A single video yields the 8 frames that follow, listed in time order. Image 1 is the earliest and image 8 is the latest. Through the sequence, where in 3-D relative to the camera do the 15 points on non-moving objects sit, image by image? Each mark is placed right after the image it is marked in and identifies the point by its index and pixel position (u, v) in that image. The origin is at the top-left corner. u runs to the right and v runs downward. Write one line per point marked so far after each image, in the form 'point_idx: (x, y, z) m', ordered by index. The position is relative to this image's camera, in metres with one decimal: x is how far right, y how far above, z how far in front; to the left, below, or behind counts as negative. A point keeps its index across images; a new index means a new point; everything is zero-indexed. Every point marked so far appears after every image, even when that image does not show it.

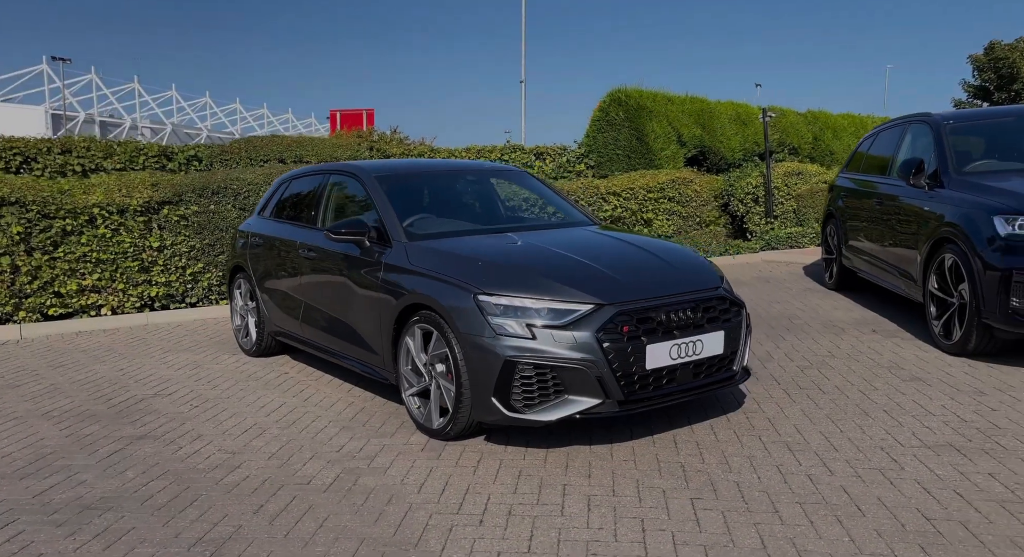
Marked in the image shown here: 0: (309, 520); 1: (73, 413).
0: (-0.8, -1.1, +3.2) m
1: (-2.8, -0.9, +4.9) m
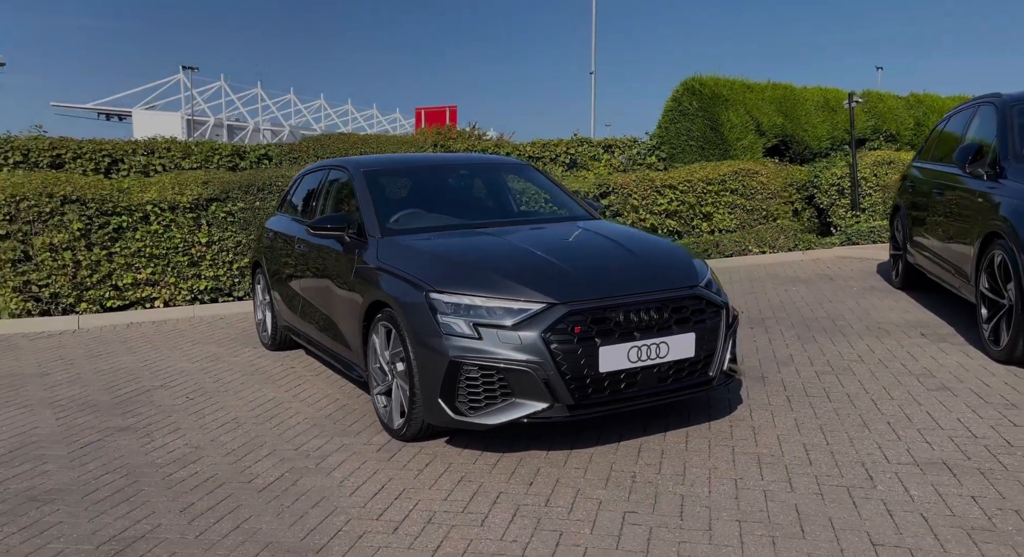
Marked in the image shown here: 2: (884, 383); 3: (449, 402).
0: (-1.2, -1.0, +3.2) m
1: (-2.9, -0.8, +5.1) m
2: (+2.4, -0.7, +4.9) m
3: (-0.3, -0.6, +3.8) m
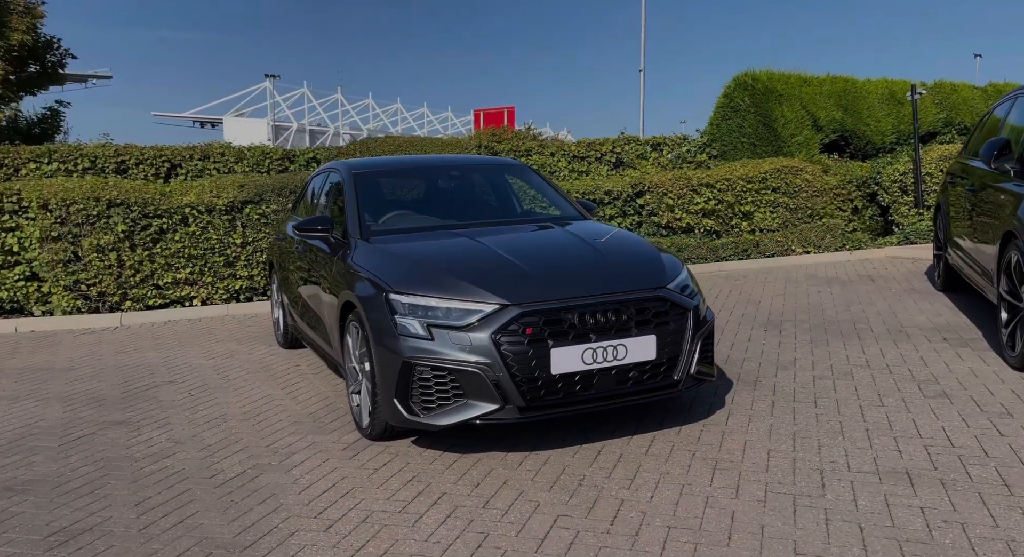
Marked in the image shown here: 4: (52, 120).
0: (-1.5, -1.0, +3.3) m
1: (-3.0, -0.8, +5.4) m
2: (+2.2, -0.7, +4.7) m
3: (-0.5, -0.6, +3.8) m
4: (-9.4, +3.4, +16.4) m
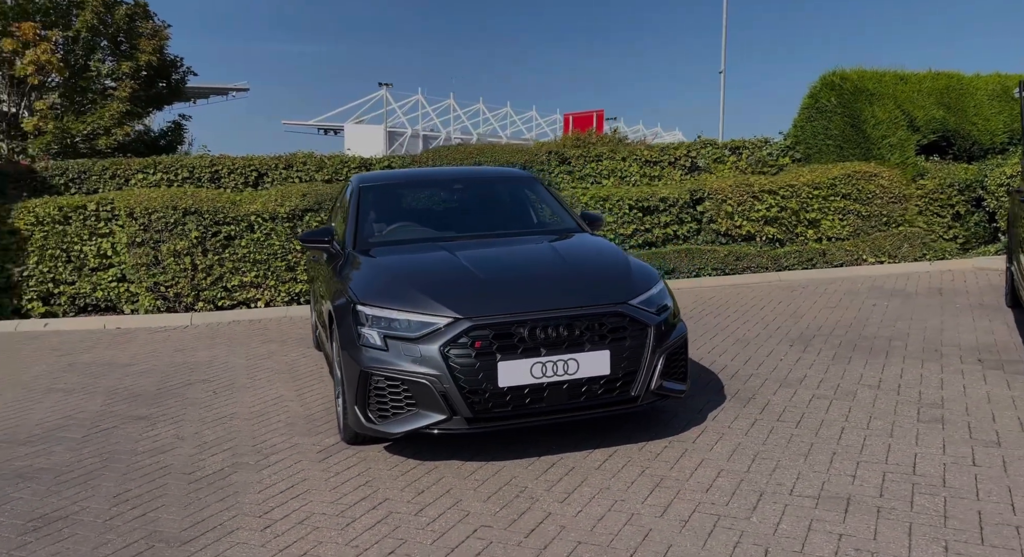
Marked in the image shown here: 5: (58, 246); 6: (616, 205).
0: (-1.8, -1.1, +3.6) m
1: (-3.0, -0.9, +5.9) m
2: (+2.1, -0.8, +4.5) m
3: (-0.8, -0.7, +4.0) m
4: (-7.7, +3.4, +17.8) m
5: (-5.8, +0.4, +9.9) m
6: (+1.4, +1.0, +10.1) m
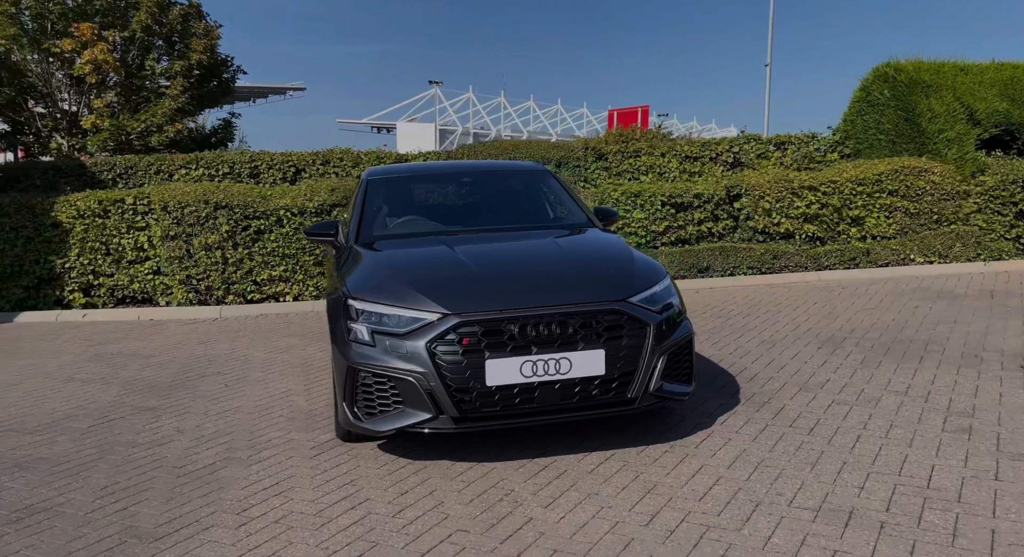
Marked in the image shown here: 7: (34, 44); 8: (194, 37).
0: (-1.8, -1.0, +3.6) m
1: (-2.9, -0.8, +5.9) m
2: (+2.1, -0.8, +4.2) m
3: (-0.8, -0.6, +3.9) m
4: (-6.8, +3.5, +18.1) m
5: (-5.5, +0.5, +10.1) m
6: (+1.7, +1.0, +9.8) m
7: (-9.4, +4.7, +15.4) m
8: (-6.9, +5.3, +16.7) m
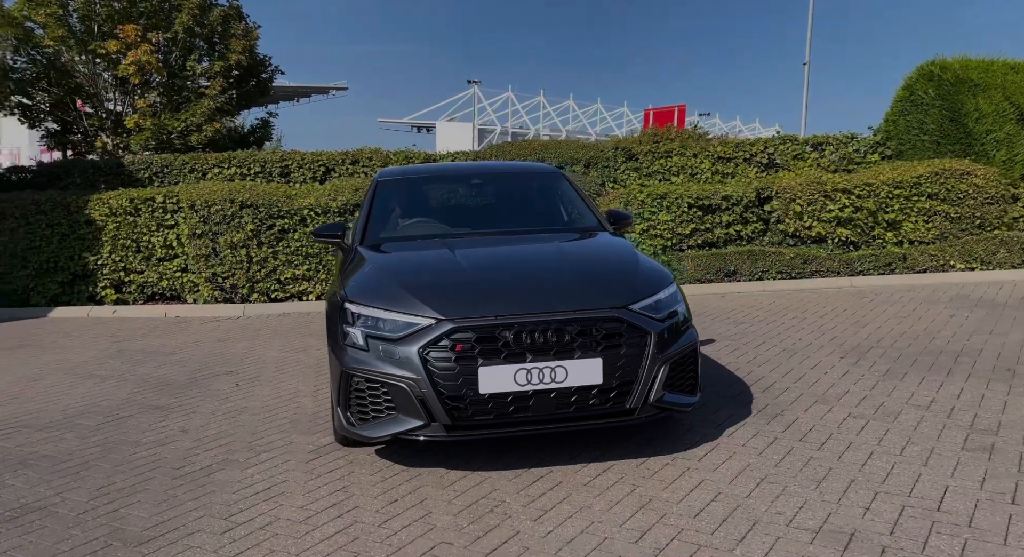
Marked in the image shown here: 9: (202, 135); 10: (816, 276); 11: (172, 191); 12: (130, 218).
0: (-1.9, -1.1, +3.6) m
1: (-2.8, -0.8, +6.0) m
2: (+2.1, -0.8, +4.0) m
3: (-0.8, -0.7, +3.8) m
4: (-6.0, +3.6, +18.3) m
5: (-5.1, +0.6, +10.3) m
6: (+2.0, +0.9, +9.6) m
7: (-8.7, +4.8, +15.7) m
8: (-6.2, +5.3, +16.9) m
9: (-6.4, +3.0, +15.9) m
10: (+3.8, 0.0, +9.5) m
11: (-4.5, +1.2, +10.2) m
12: (-5.1, +0.8, +10.2) m
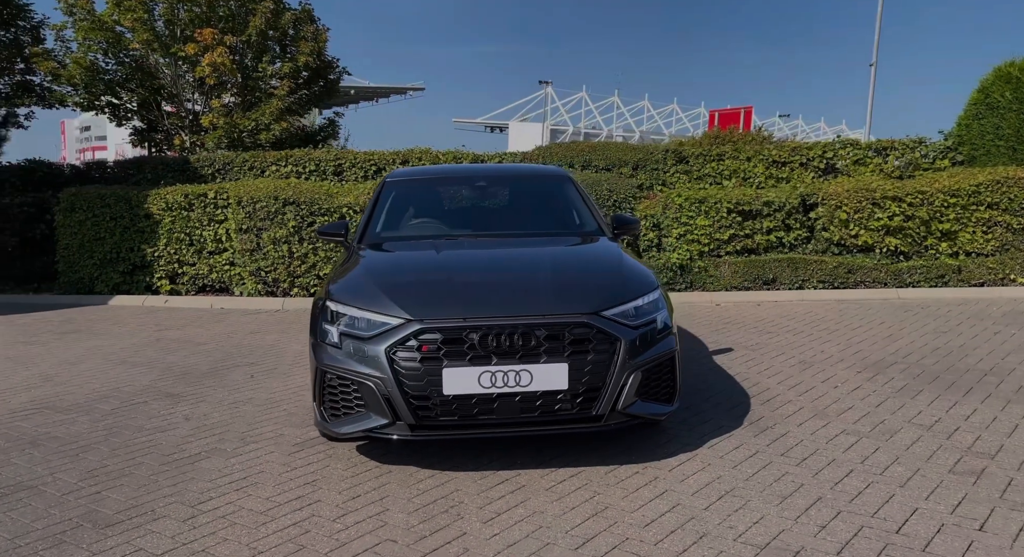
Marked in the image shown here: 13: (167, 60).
0: (-2.0, -1.0, +3.8) m
1: (-2.7, -0.8, +6.2) m
2: (+1.9, -0.9, +3.8) m
3: (-1.0, -0.7, +3.9) m
4: (-4.6, +3.7, +18.8) m
5: (-4.6, +0.7, +10.7) m
6: (+2.5, +0.9, +9.4) m
7: (-7.6, +5.0, +16.5) m
8: (-4.9, +5.5, +17.4) m
9: (-5.3, +3.1, +16.5) m
10: (+4.2, -0.1, +9.1) m
11: (-4.0, +1.3, +10.6) m
12: (-4.6, +0.9, +10.7) m
13: (-7.6, +4.8, +16.7) m
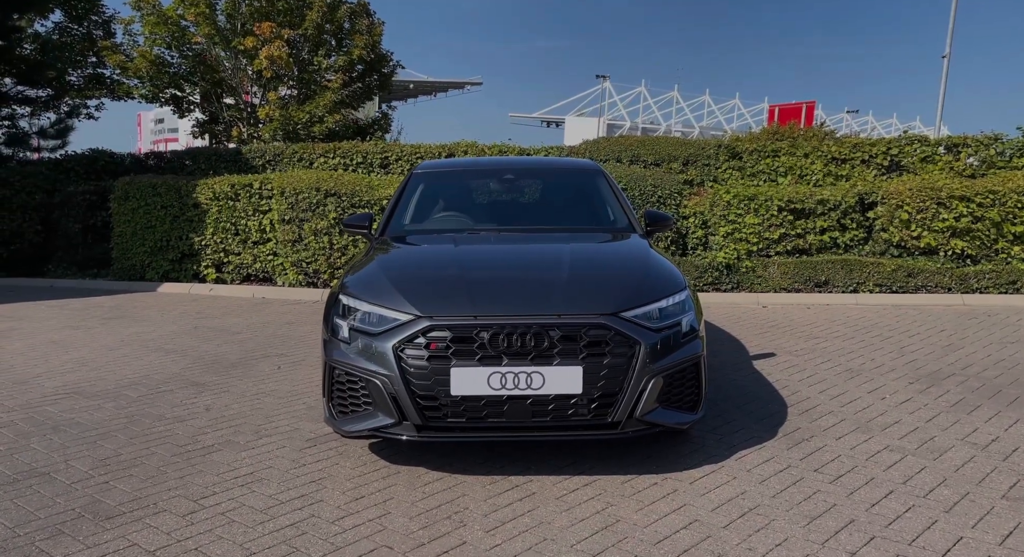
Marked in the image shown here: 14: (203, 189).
0: (-2.0, -1.0, +3.7) m
1: (-2.5, -0.7, +6.2) m
2: (+2.0, -0.9, +3.5) m
3: (-0.9, -0.6, +3.8) m
4: (-3.4, +3.9, +18.9) m
5: (-4.0, +0.8, +10.9) m
6: (+3.0, +0.9, +9.0) m
7: (-6.4, +5.2, +16.8) m
8: (-3.7, +5.7, +17.5) m
9: (-4.3, +3.3, +16.6) m
10: (+4.6, -0.1, +8.6) m
11: (-3.4, +1.4, +10.7) m
12: (-4.0, +1.1, +10.8) m
13: (-6.5, +5.0, +17.0) m
14: (-4.4, +1.3, +10.9) m
